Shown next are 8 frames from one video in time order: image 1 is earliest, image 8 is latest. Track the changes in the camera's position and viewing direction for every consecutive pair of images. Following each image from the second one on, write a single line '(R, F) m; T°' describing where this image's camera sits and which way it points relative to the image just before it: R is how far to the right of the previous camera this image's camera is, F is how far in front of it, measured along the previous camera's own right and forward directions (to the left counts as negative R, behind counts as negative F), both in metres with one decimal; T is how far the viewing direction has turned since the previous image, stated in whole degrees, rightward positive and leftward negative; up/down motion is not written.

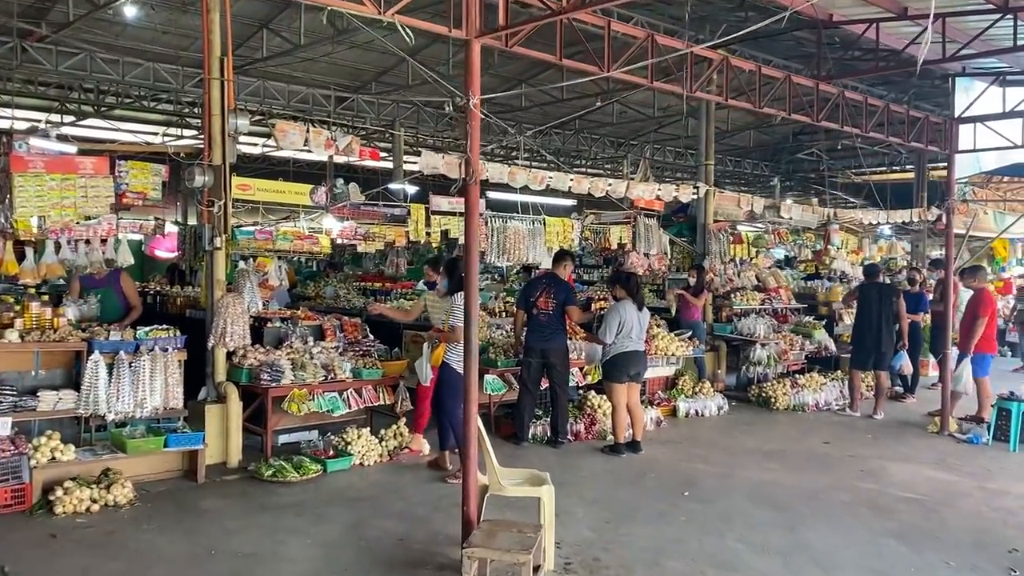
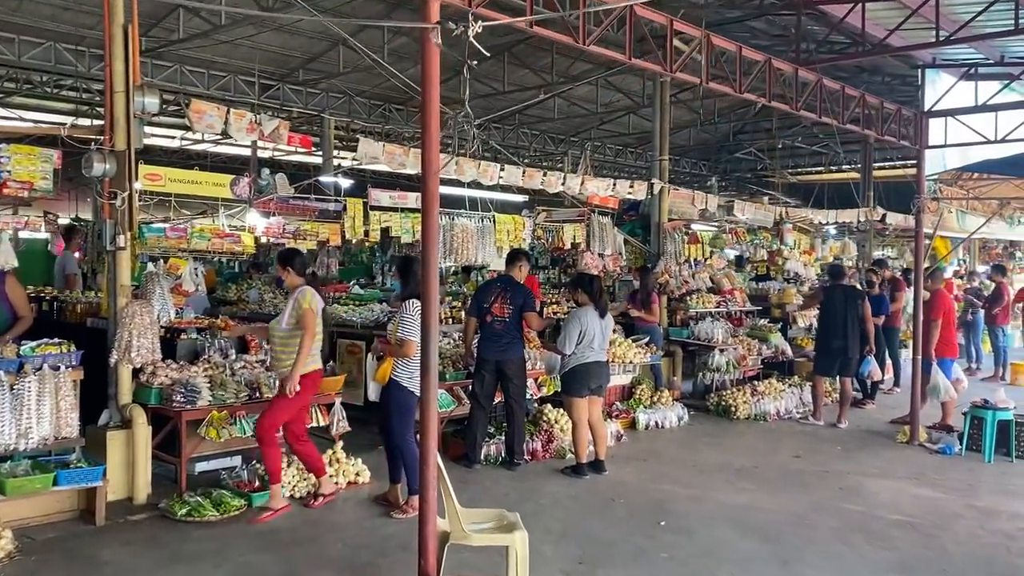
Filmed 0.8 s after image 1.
(-0.2, +0.7) m; +5°
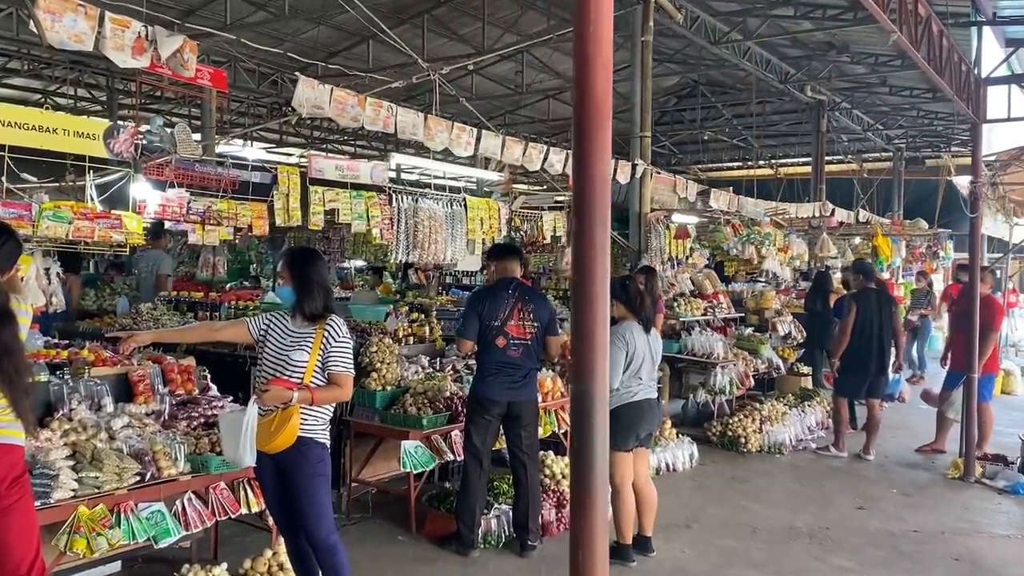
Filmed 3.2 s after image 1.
(-0.8, +1.8) m; +10°
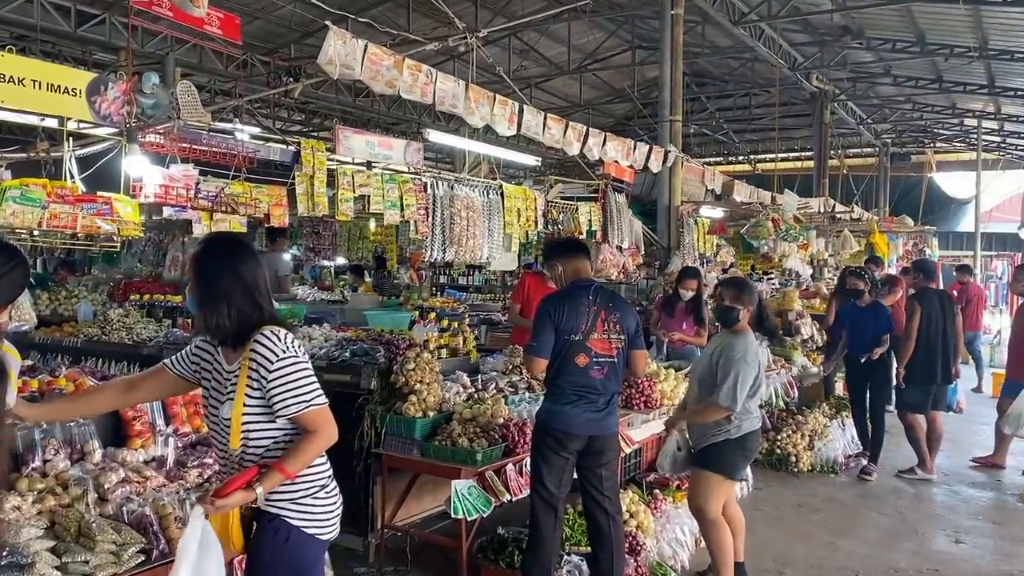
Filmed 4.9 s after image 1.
(-0.6, +0.8) m; +4°
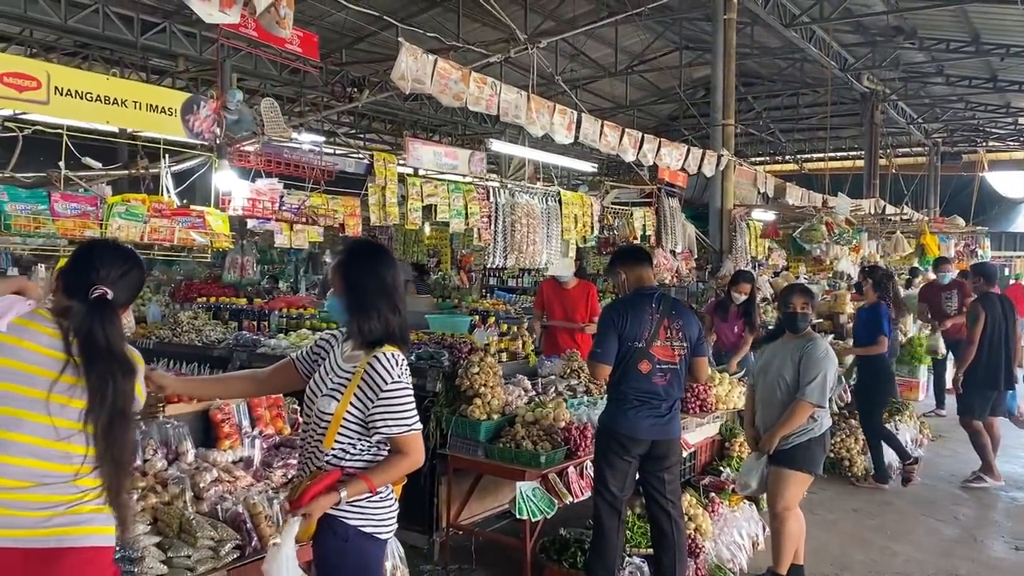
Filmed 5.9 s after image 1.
(-0.1, -0.1) m; -3°
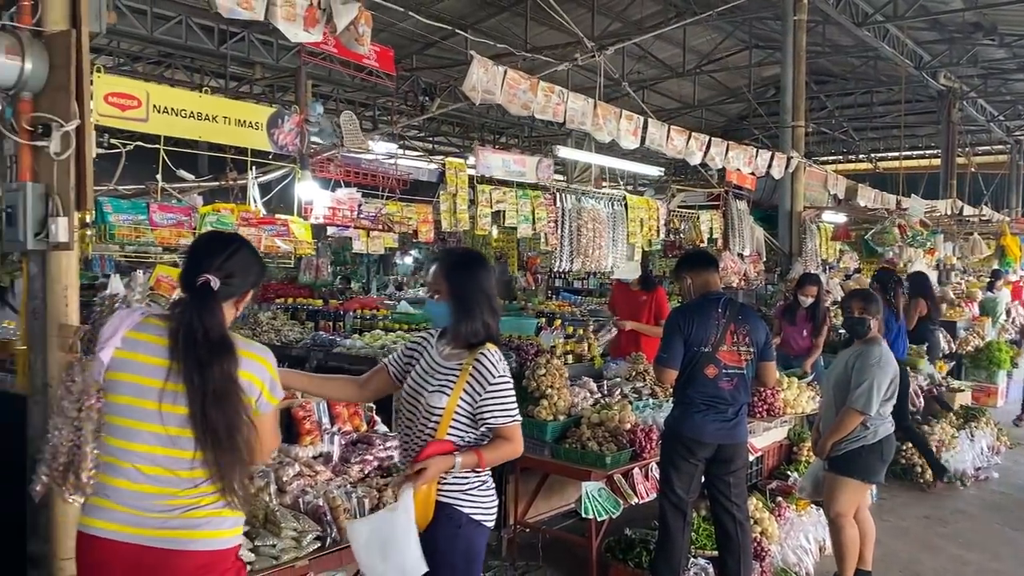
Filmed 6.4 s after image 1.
(0.0, -0.1) m; -5°
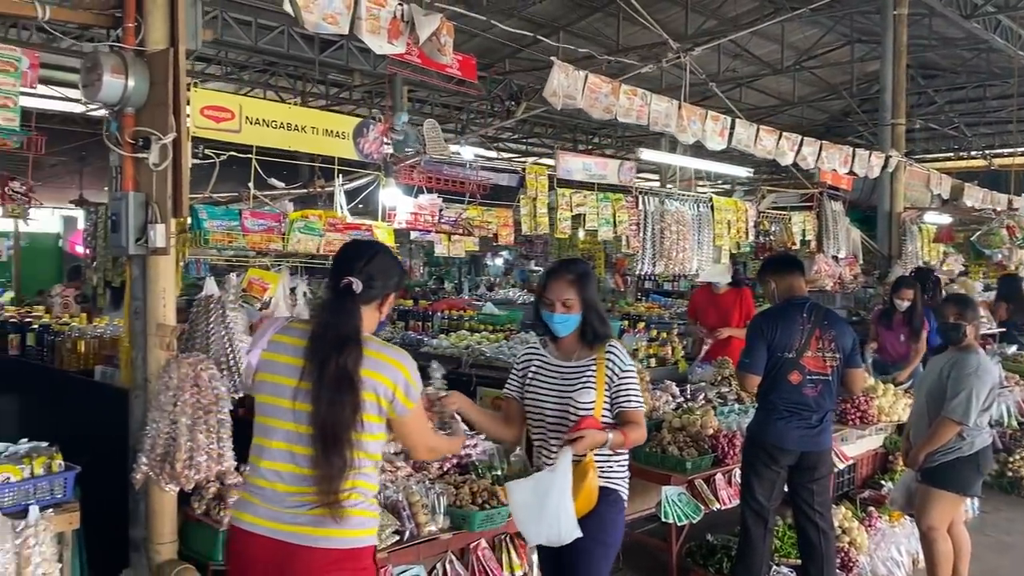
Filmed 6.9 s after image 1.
(+0.1, 0.0) m; -7°
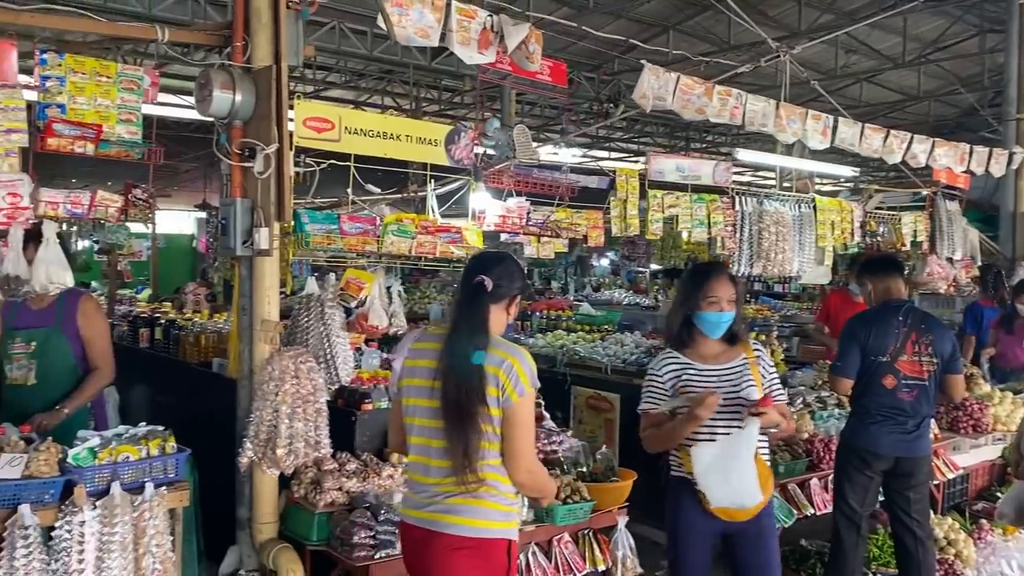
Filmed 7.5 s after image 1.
(+0.1, -0.1) m; -9°
